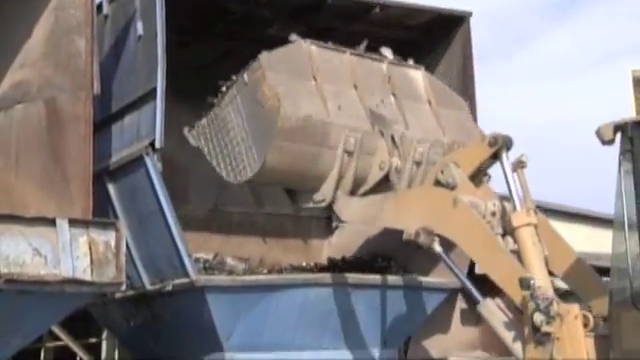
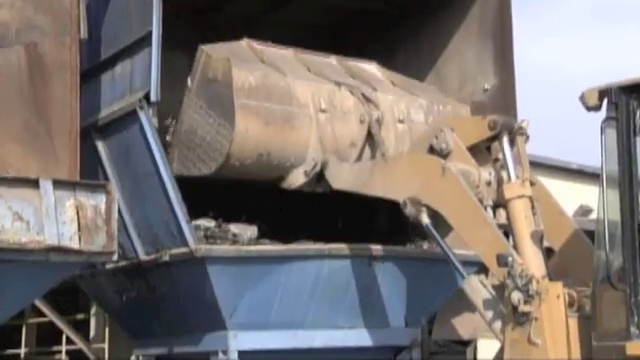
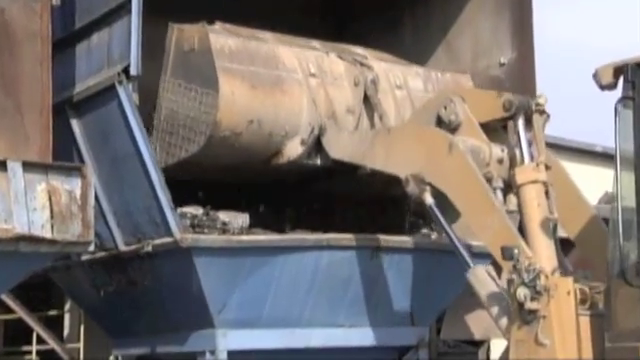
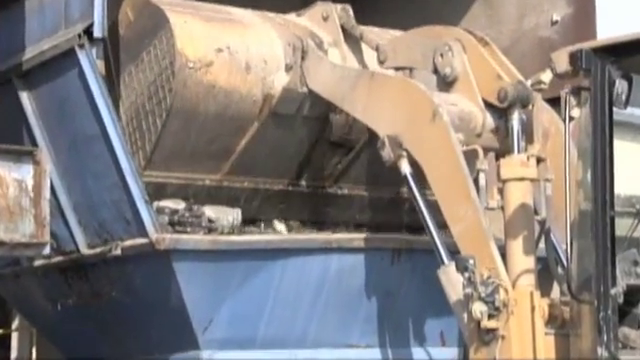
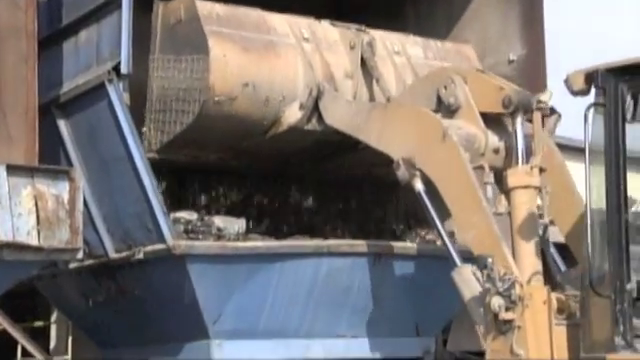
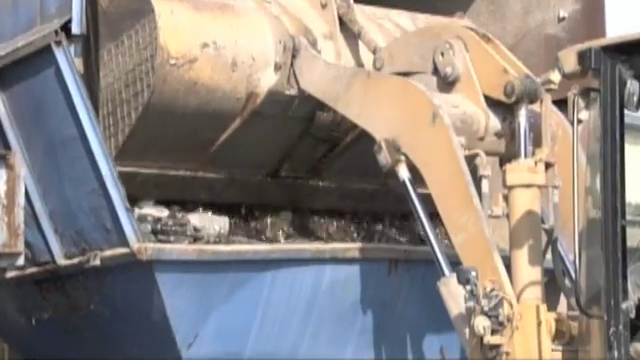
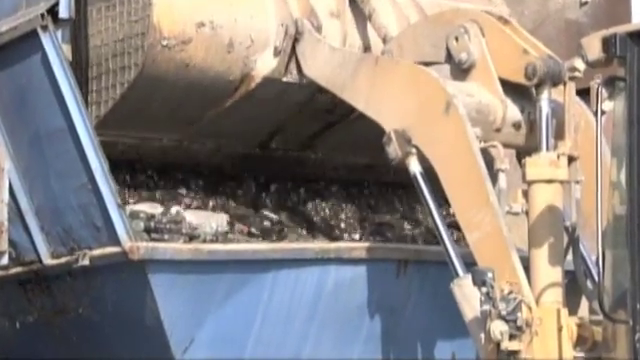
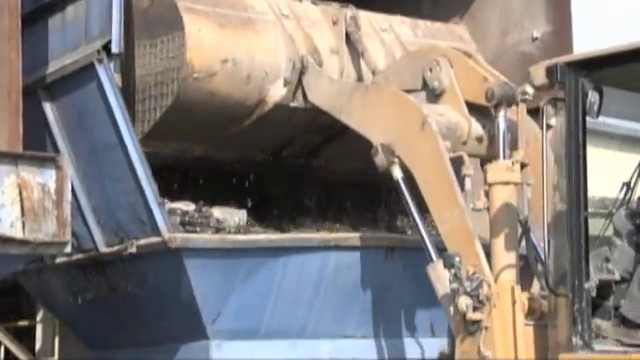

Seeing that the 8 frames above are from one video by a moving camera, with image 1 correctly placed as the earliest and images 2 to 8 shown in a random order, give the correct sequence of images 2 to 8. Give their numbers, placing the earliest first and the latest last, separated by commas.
2, 3, 5, 8, 4, 6, 7
